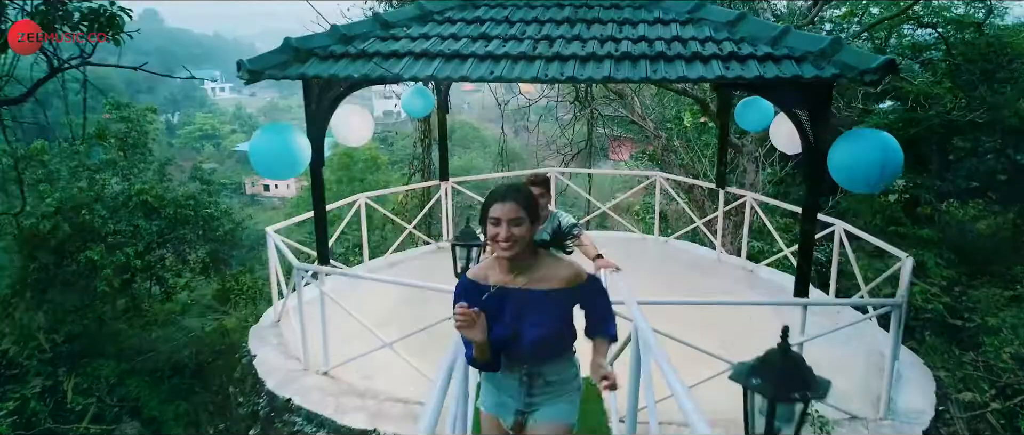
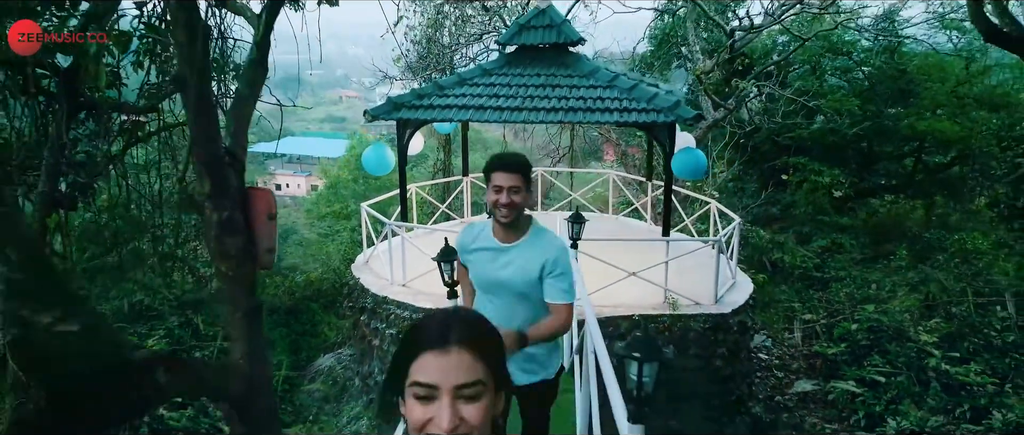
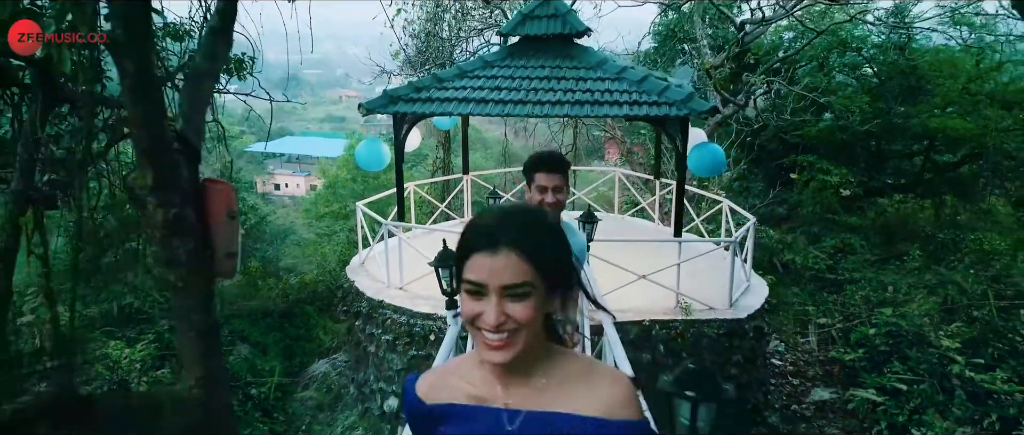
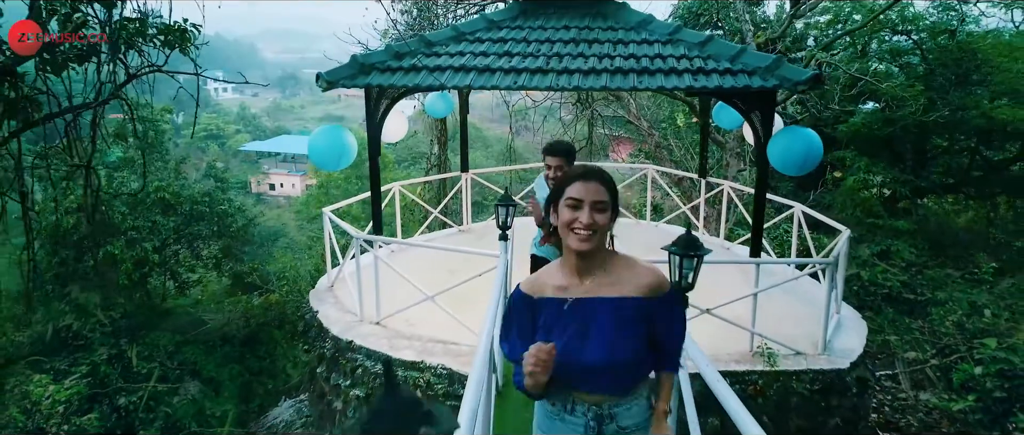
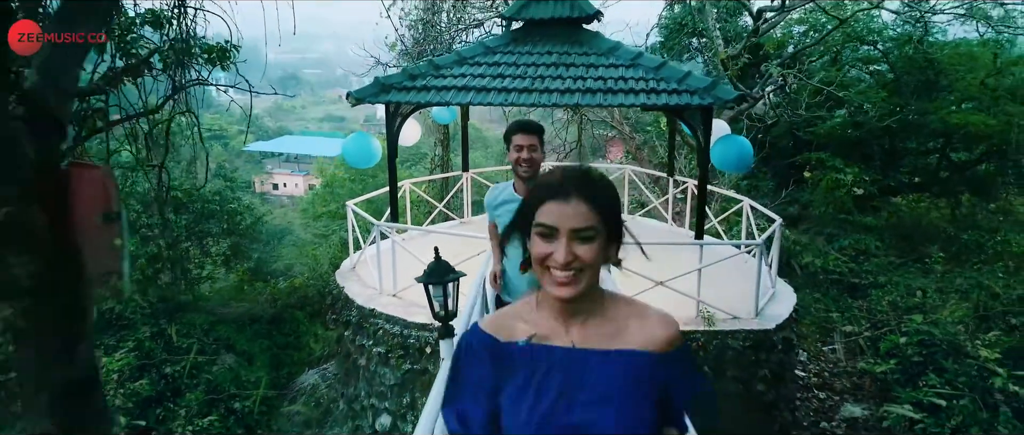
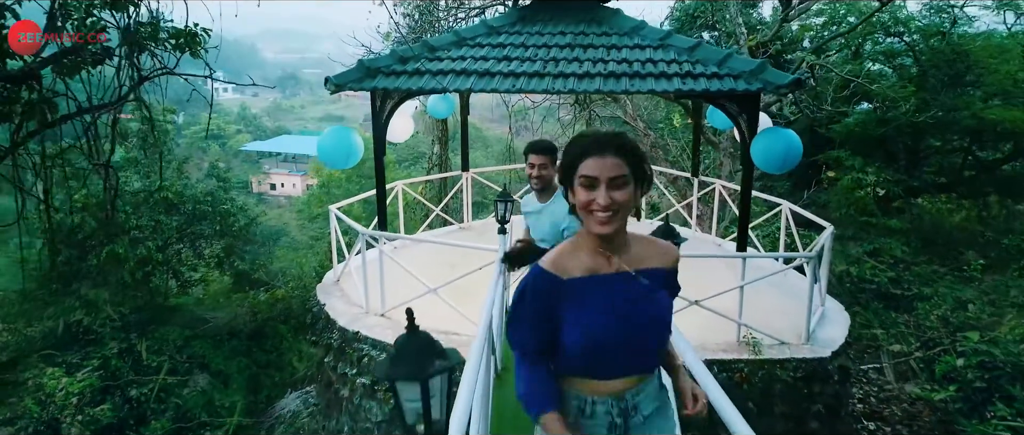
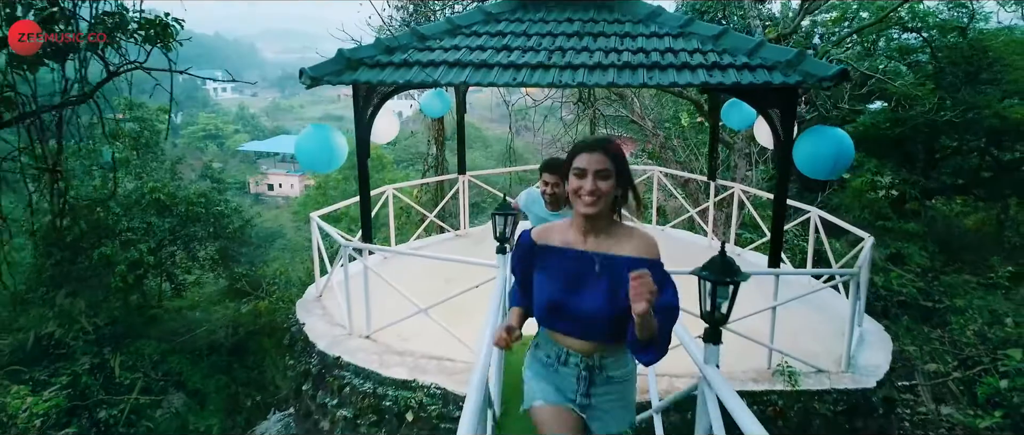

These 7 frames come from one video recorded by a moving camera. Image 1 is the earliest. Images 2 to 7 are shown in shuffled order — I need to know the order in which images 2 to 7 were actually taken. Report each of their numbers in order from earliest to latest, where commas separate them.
7, 4, 6, 5, 3, 2
